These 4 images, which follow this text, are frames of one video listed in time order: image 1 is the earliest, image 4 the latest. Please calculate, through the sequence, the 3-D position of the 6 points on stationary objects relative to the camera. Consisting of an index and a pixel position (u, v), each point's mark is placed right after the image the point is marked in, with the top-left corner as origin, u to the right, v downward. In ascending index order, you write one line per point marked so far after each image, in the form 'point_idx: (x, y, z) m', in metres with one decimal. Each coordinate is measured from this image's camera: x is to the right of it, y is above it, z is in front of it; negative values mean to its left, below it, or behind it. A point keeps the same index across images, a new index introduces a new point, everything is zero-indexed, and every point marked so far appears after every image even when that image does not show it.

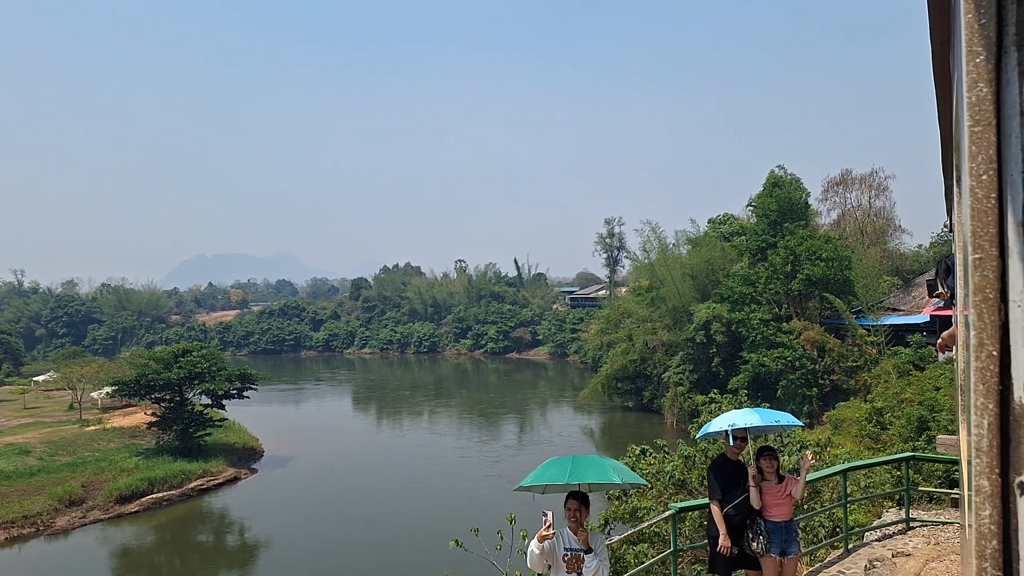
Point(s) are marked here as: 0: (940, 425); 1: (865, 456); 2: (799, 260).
0: (+6.4, -2.2, +10.1) m
1: (+5.2, -2.6, +10.0) m
2: (+8.1, +0.8, +19.1) m
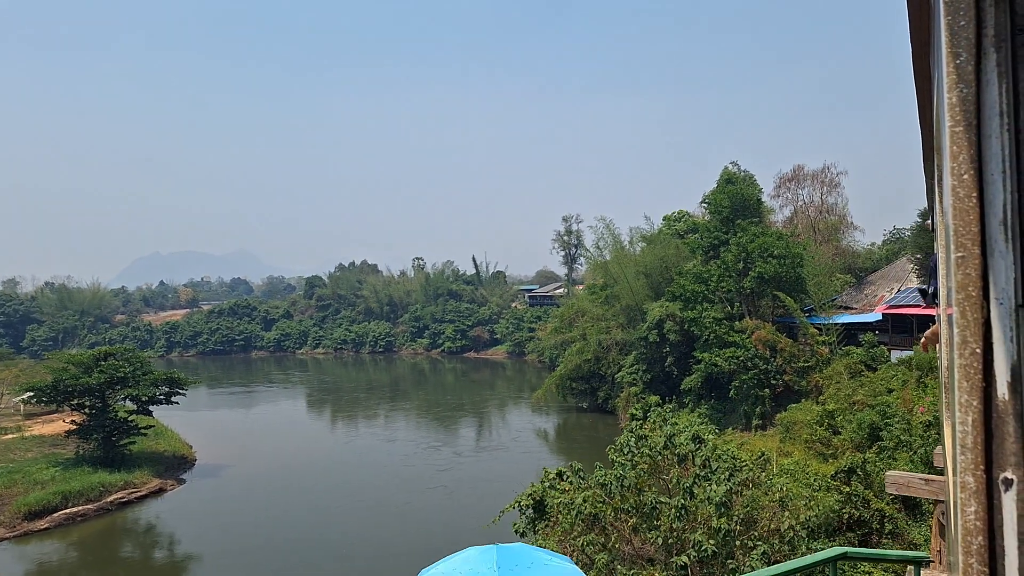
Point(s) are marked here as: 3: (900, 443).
0: (+5.4, -2.1, +9.6) m
1: (+4.2, -2.6, +9.4) m
2: (+6.6, +0.8, +18.6) m
3: (+5.3, -2.2, +9.3) m
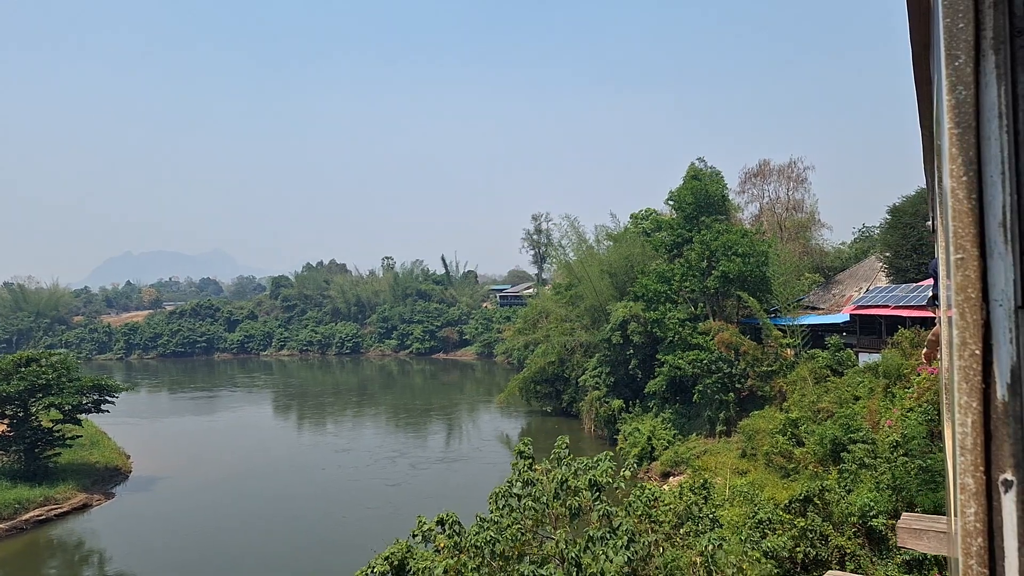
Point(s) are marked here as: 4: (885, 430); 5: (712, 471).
0: (+4.5, -2.1, +8.8) m
1: (+3.3, -2.6, +8.5) m
2: (+5.4, +0.8, +17.9) m
3: (+4.4, -2.2, +8.5) m
4: (+5.2, -2.0, +9.4) m
5: (+3.6, -3.4, +12.1) m
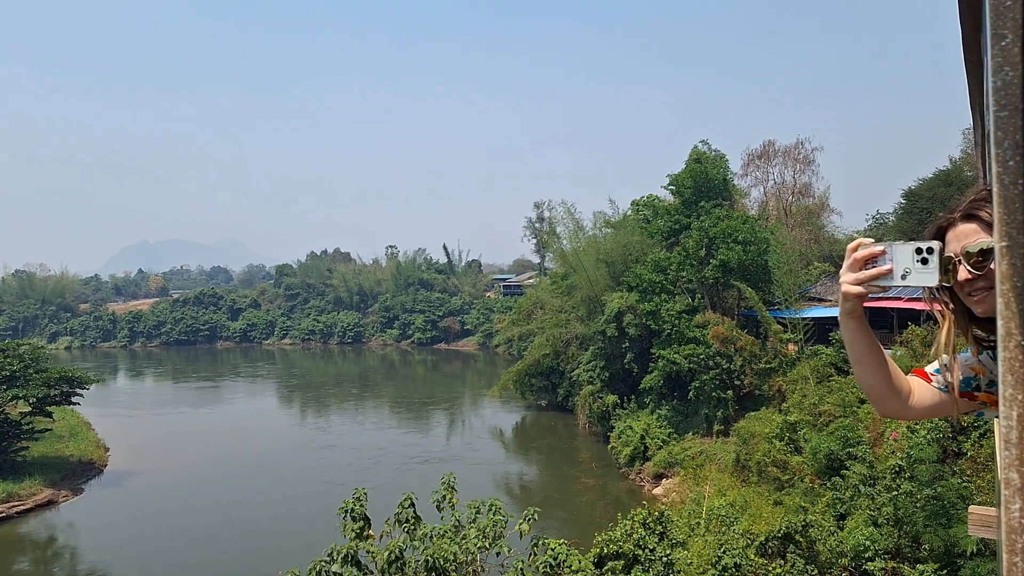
0: (+4.0, -2.0, +7.7) m
1: (+2.7, -2.5, +7.5) m
2: (+5.1, +1.1, +16.7) m
3: (+3.9, -2.1, +7.4) m
4: (+4.7, -1.9, +8.3) m
5: (+3.2, -3.2, +11.1) m
